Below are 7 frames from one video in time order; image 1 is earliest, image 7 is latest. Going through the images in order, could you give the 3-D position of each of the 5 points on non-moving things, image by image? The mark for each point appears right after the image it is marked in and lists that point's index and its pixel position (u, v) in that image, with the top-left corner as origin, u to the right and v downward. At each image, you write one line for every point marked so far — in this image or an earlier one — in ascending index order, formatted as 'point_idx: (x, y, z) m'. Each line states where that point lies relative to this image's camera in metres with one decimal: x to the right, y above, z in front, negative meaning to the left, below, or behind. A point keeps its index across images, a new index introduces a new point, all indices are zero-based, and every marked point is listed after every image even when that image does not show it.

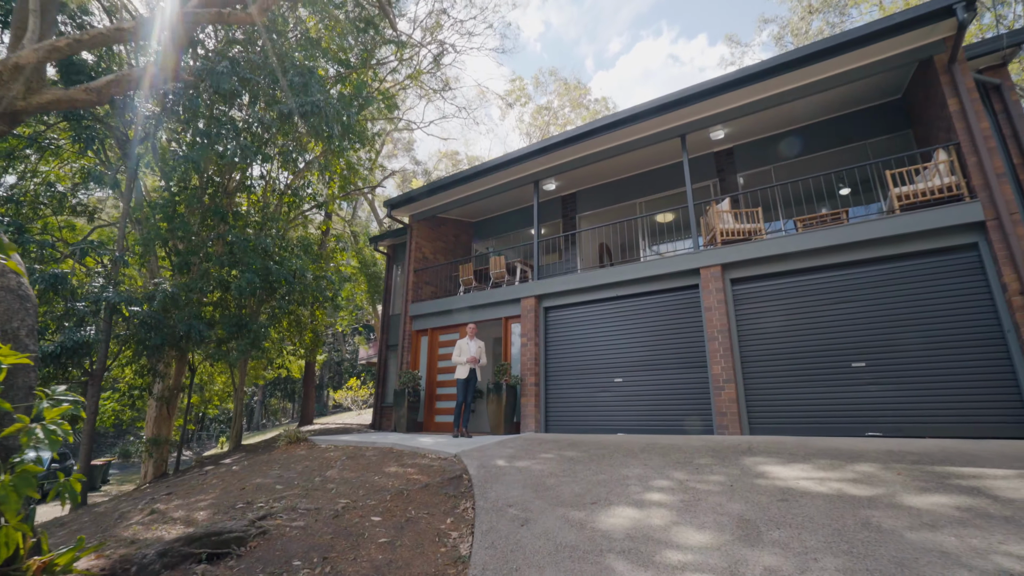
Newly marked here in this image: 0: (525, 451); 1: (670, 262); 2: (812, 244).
0: (+0.2, -2.0, +6.1) m
1: (+2.3, +0.4, +7.3) m
2: (+3.8, +0.6, +6.4) m
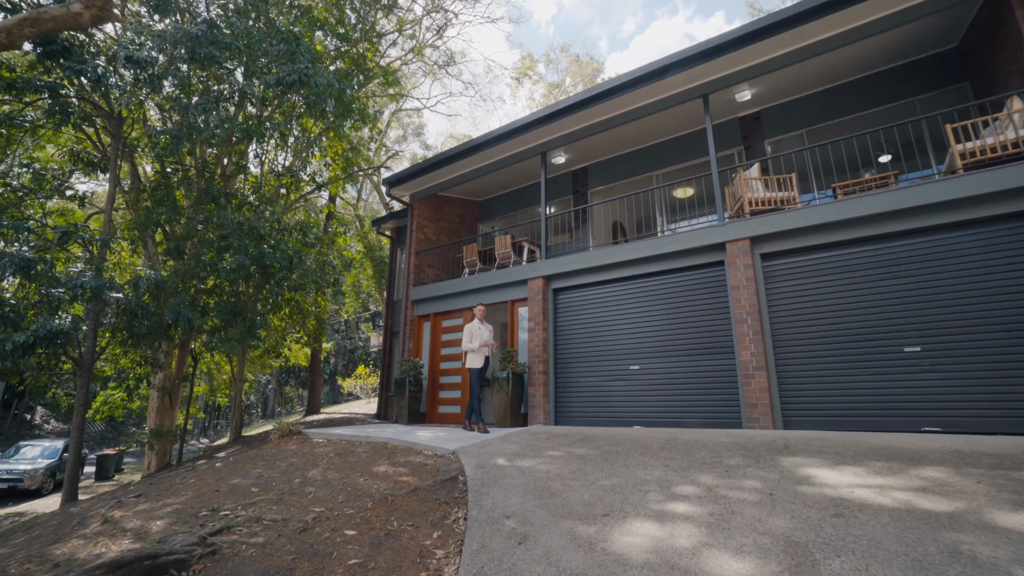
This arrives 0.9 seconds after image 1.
0: (+0.2, -1.8, +5.5) m
1: (+2.3, +0.7, +6.6) m
2: (+3.8, +0.8, +5.6) m
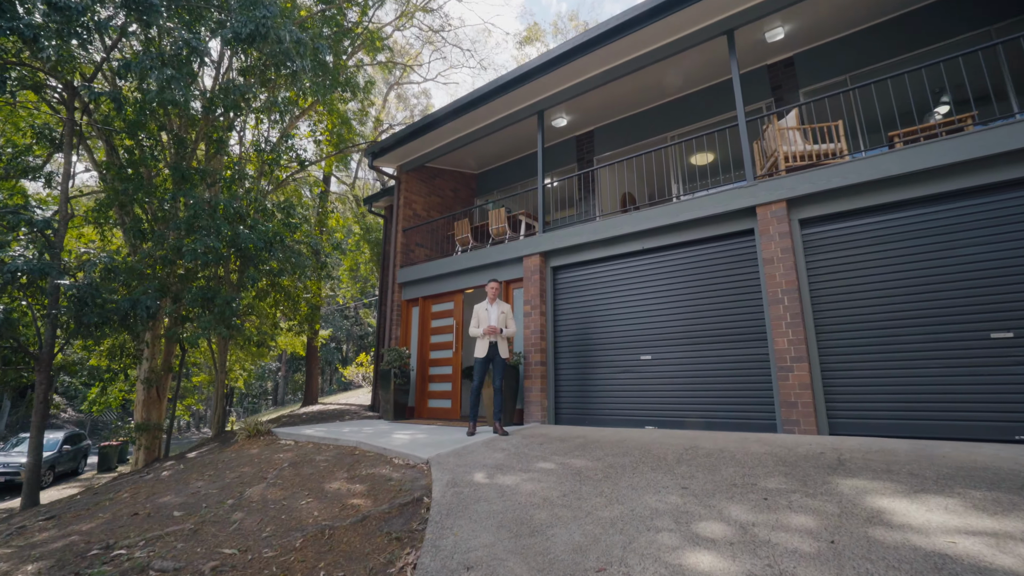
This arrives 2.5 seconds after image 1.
0: (0.0, -1.5, +4.6) m
1: (+2.2, +1.0, +5.5) m
2: (+3.6, +1.1, +4.4) m
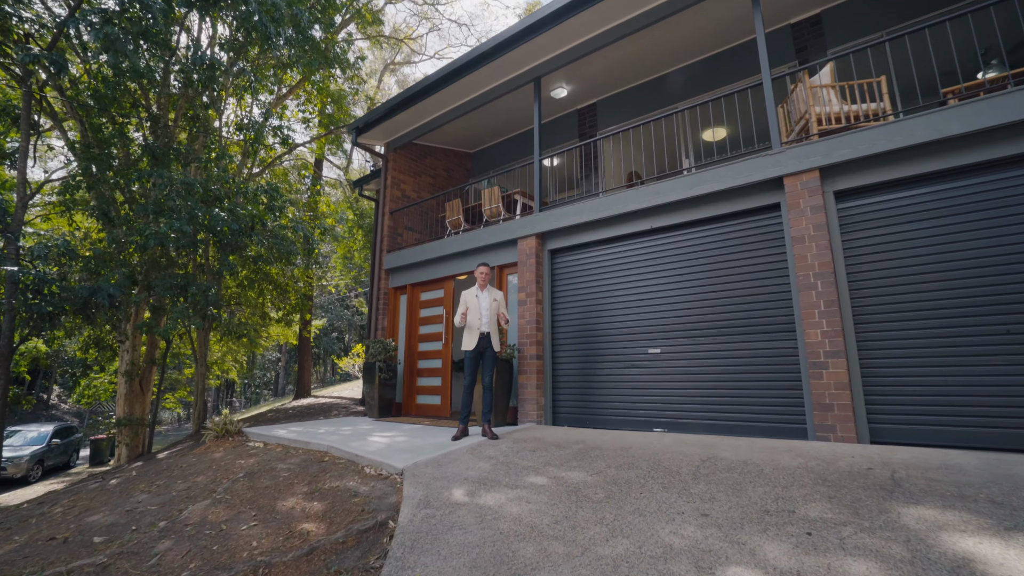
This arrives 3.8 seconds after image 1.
0: (-0.1, -1.4, +3.9) m
1: (+2.1, +1.1, +4.8) m
2: (+3.5, +1.2, +3.7) m
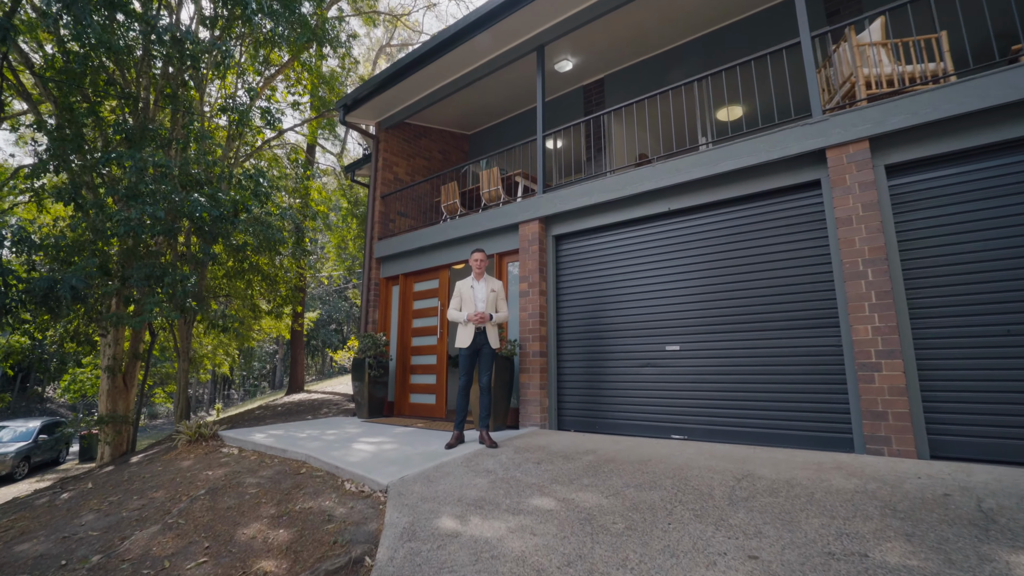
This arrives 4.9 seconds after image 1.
0: (0.0, -1.3, +3.4) m
1: (+2.1, +1.2, +4.2) m
2: (+3.5, +1.3, +3.1) m
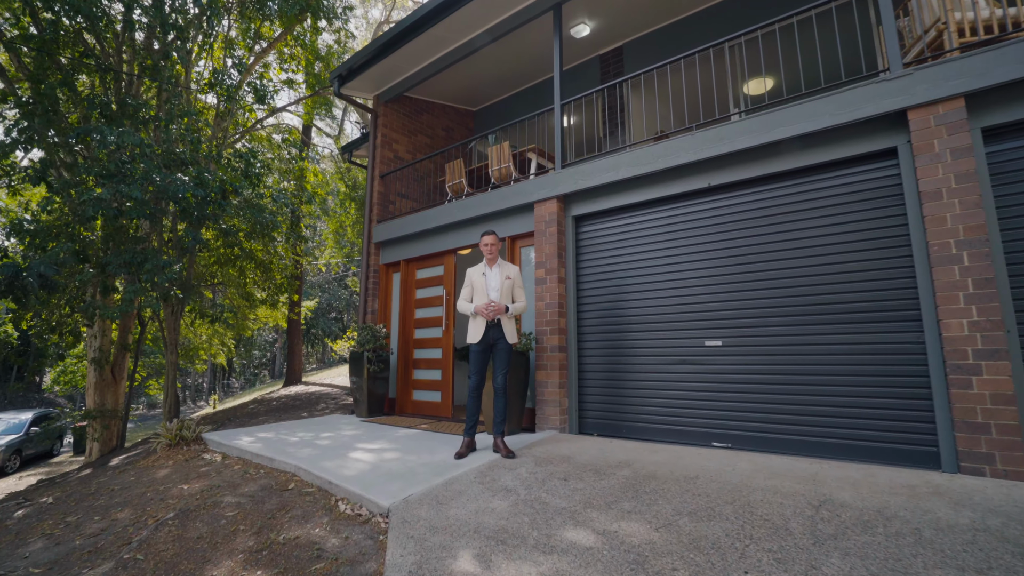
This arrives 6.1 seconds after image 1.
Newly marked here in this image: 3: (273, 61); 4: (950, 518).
0: (+0.1, -1.3, +2.8) m
1: (+2.3, +1.3, +3.6) m
2: (+3.7, +1.4, +2.5) m
3: (-5.9, +5.6, +12.4) m
4: (+2.0, -1.1, +2.3) m
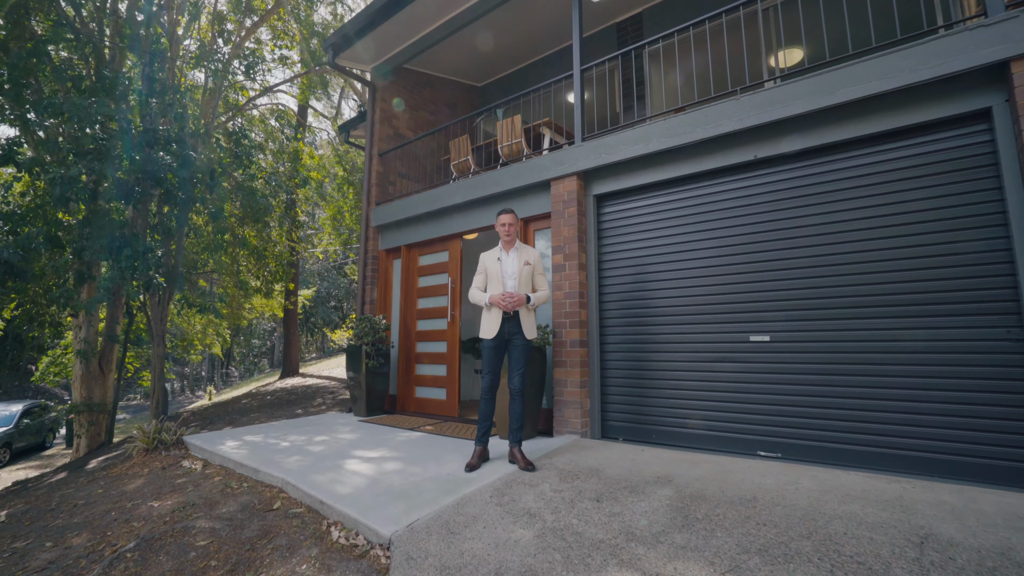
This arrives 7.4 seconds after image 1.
0: (+0.2, -1.2, +2.3) m
1: (+2.4, +1.4, +3.0) m
2: (+3.8, +1.4, +1.9) m
3: (-5.7, +5.8, +11.7) m
4: (+2.2, -1.0, +1.8) m
